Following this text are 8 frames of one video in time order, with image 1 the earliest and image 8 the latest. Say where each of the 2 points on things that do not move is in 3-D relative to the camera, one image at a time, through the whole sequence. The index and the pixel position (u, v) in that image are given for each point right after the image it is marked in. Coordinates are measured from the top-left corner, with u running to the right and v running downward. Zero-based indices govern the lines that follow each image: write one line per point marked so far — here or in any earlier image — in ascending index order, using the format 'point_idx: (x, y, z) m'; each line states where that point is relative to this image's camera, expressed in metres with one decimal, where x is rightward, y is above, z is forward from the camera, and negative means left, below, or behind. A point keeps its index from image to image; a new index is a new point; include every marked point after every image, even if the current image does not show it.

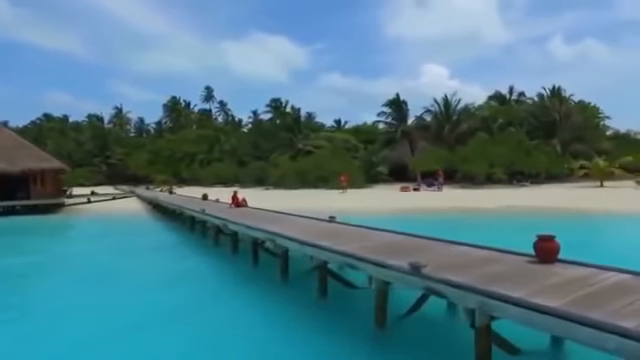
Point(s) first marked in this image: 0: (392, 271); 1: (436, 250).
0: (+0.8, -1.0, +6.7) m
1: (+1.5, -0.9, +7.9) m
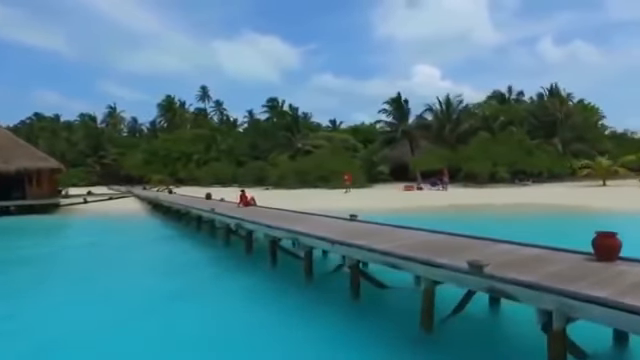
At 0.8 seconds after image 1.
0: (+1.2, -0.9, +6.3) m
1: (+1.9, -0.8, +7.5) m
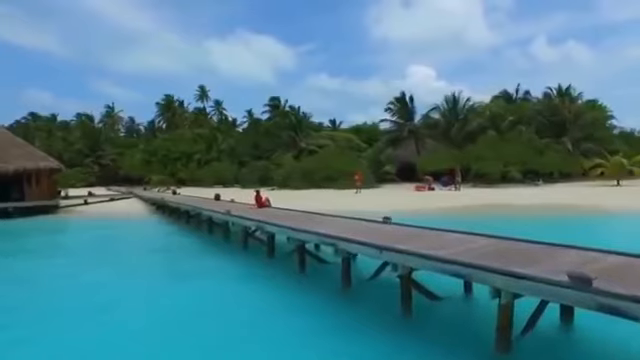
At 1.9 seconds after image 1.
0: (+1.8, -0.9, +5.5) m
1: (+2.5, -0.8, +6.7) m
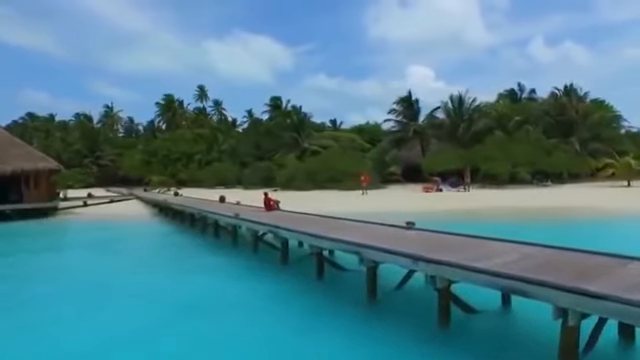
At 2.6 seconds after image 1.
0: (+2.2, -0.9, +4.8) m
1: (+2.9, -0.9, +6.0) m
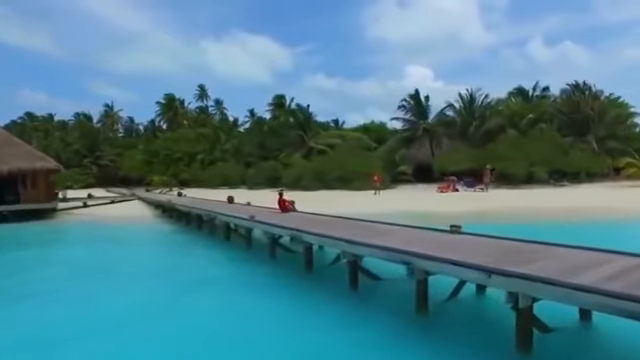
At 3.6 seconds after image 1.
0: (+2.7, -0.9, +3.5) m
1: (+3.4, -0.8, +4.7) m
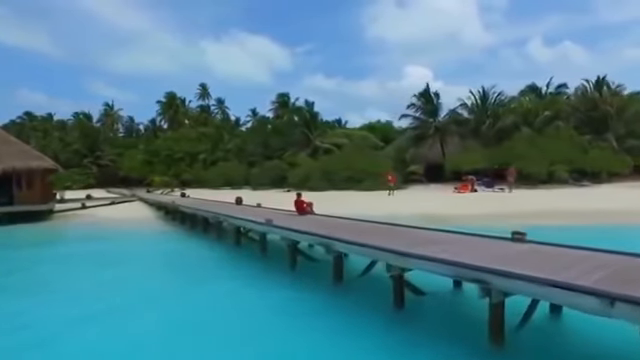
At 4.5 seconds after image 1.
0: (+3.1, -0.9, +2.0) m
1: (+3.8, -0.8, +3.3) m
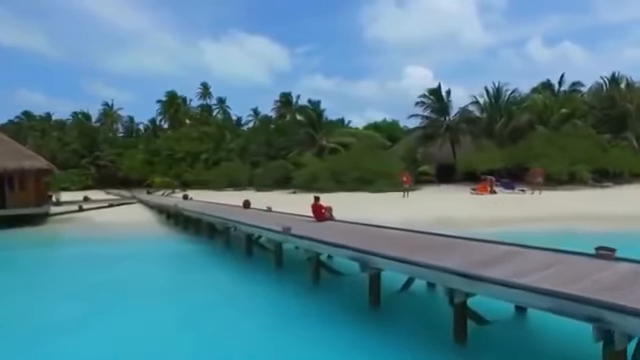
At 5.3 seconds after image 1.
0: (+3.6, -0.9, +0.5) m
1: (+4.2, -0.8, +1.8) m
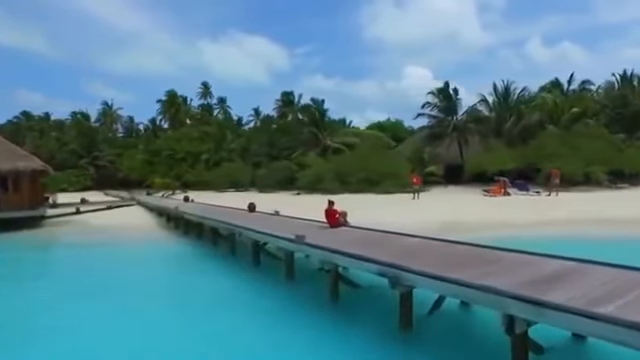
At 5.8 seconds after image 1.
0: (+3.8, -0.9, -0.5) m
1: (+4.5, -0.9, +0.8) m
